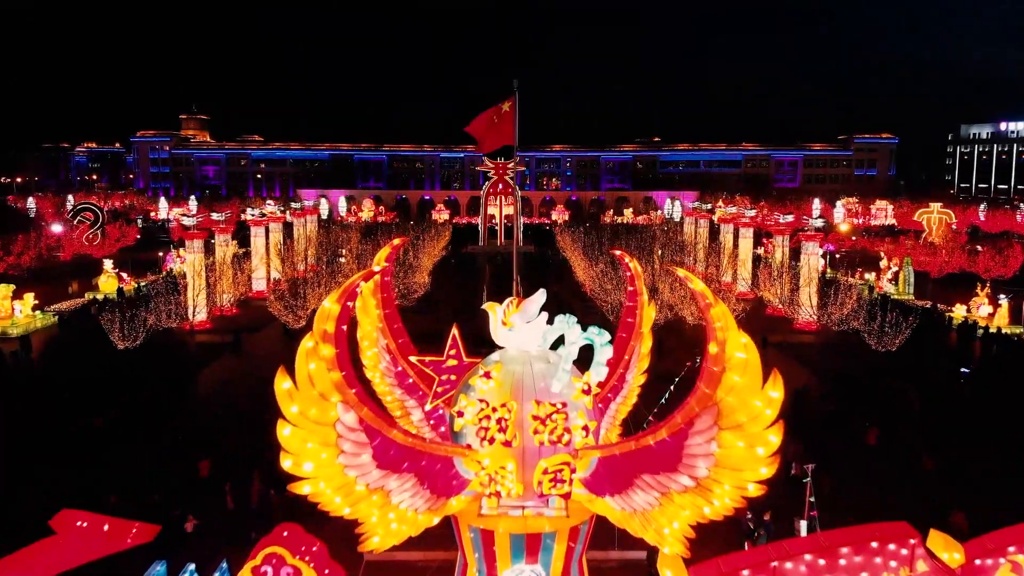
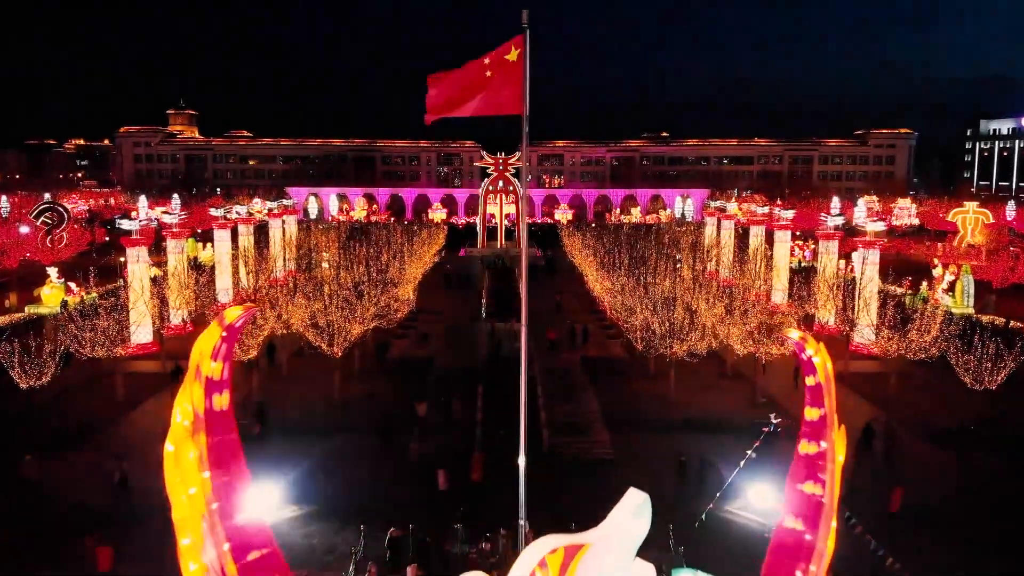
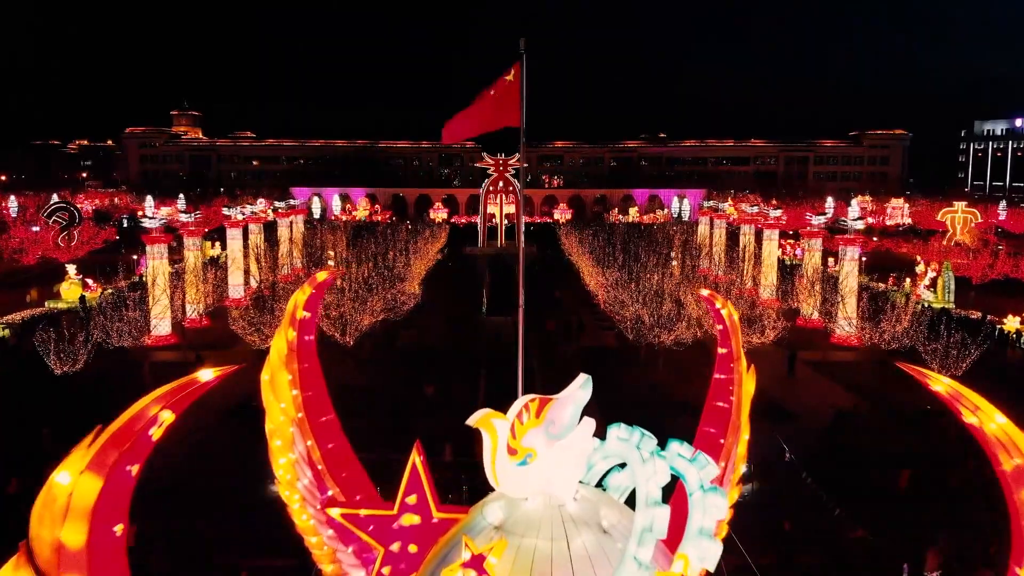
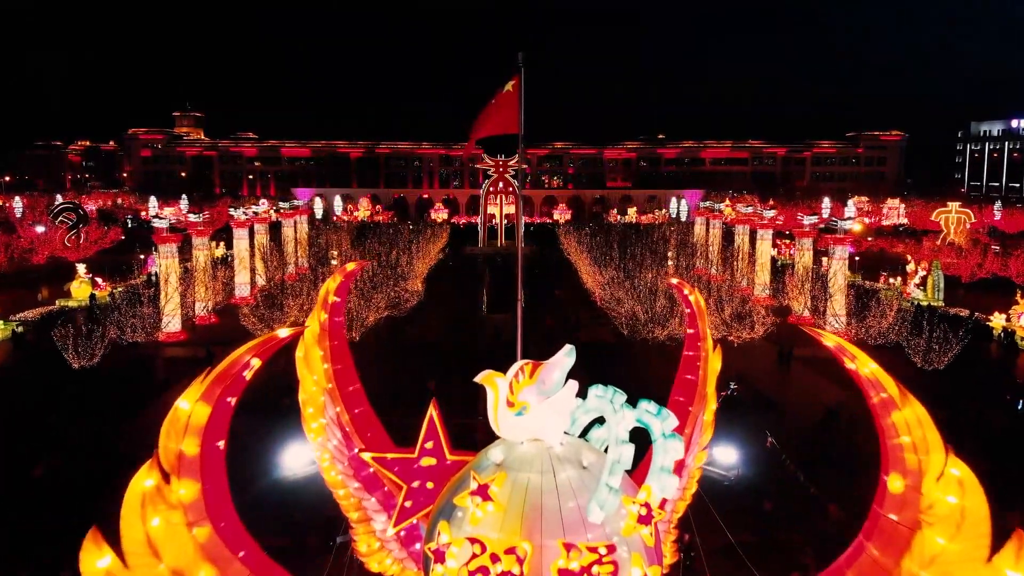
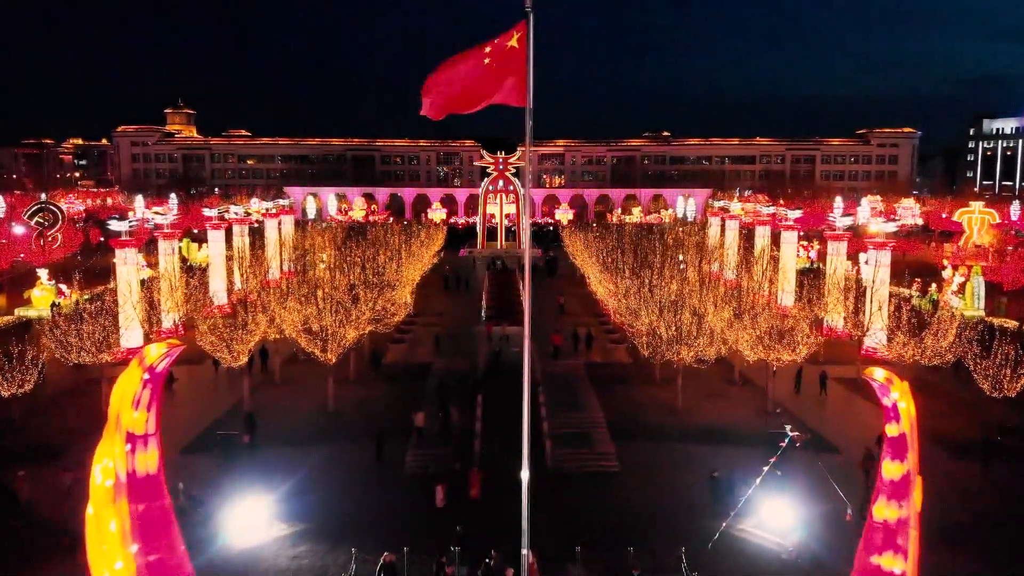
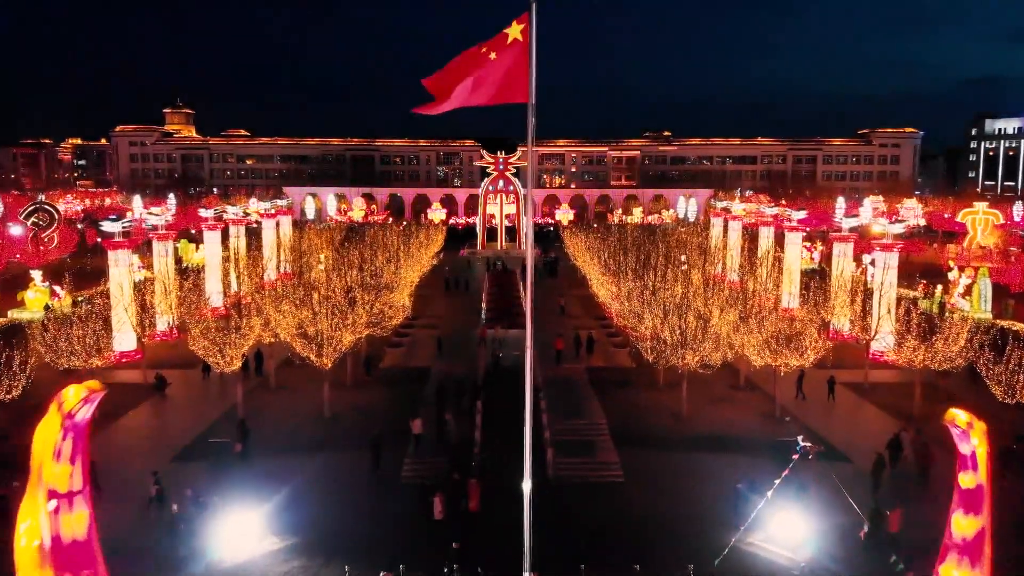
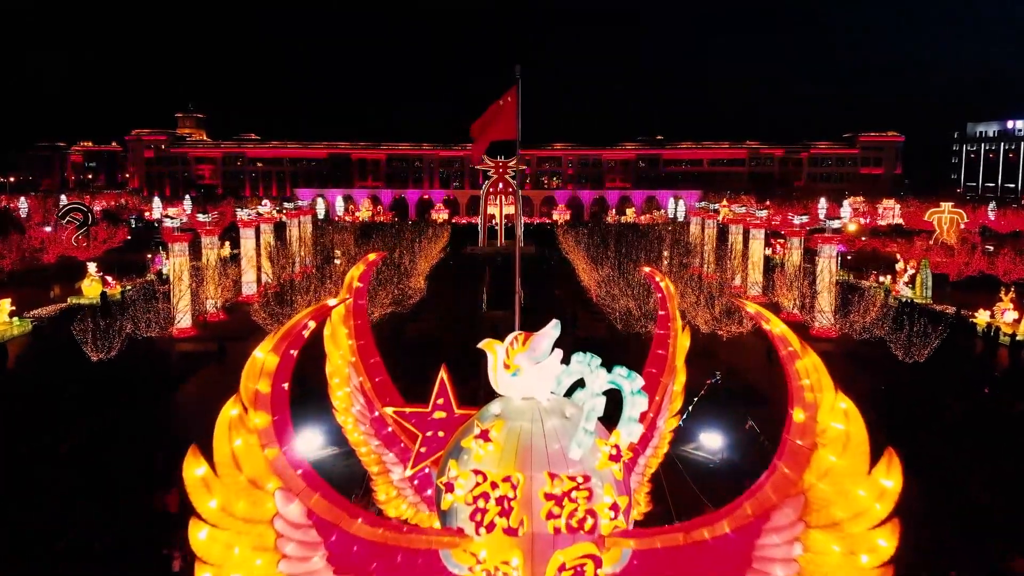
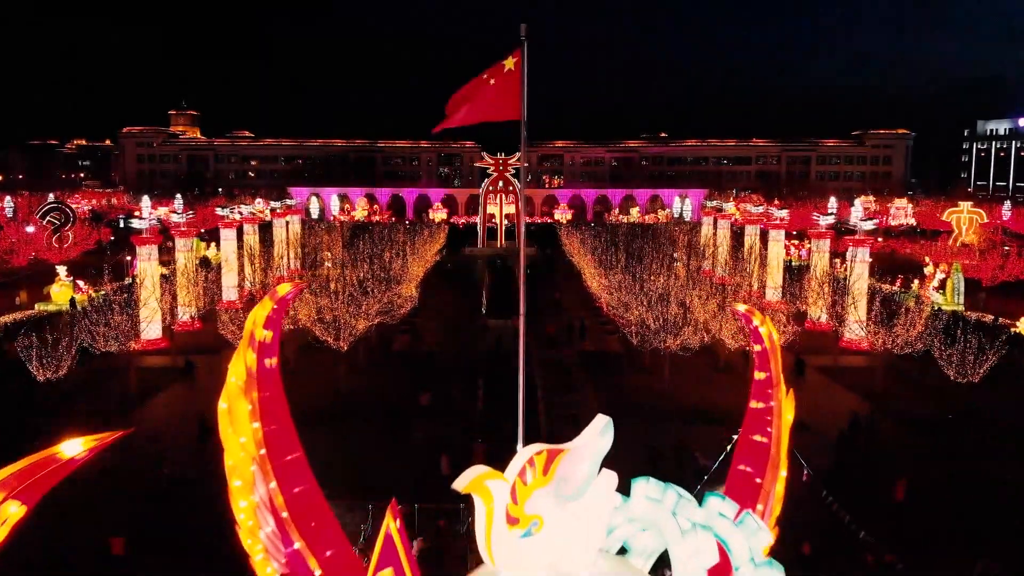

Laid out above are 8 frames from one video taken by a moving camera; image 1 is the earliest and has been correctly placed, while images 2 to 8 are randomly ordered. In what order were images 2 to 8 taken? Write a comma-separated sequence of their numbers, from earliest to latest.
7, 4, 3, 8, 2, 5, 6
